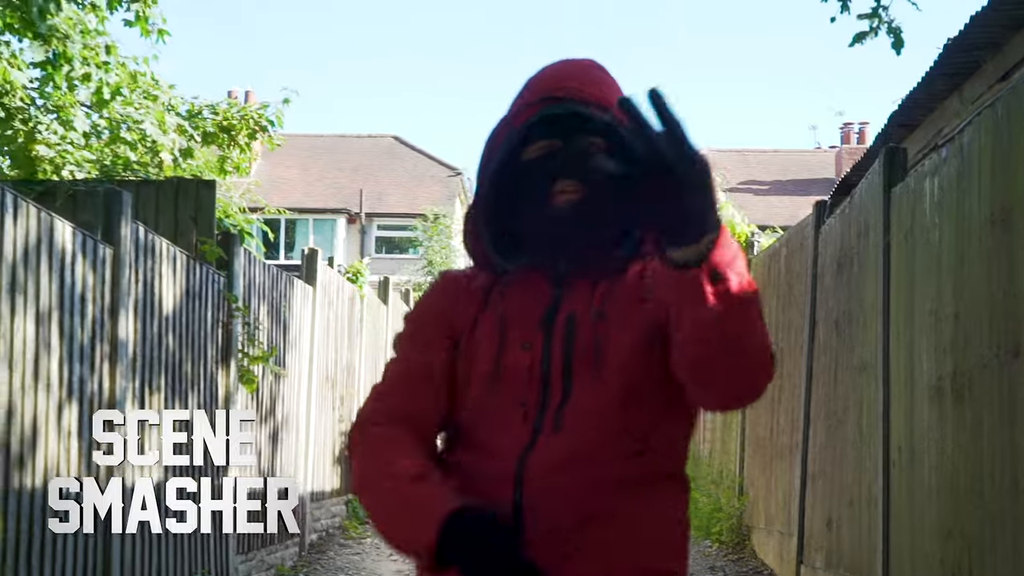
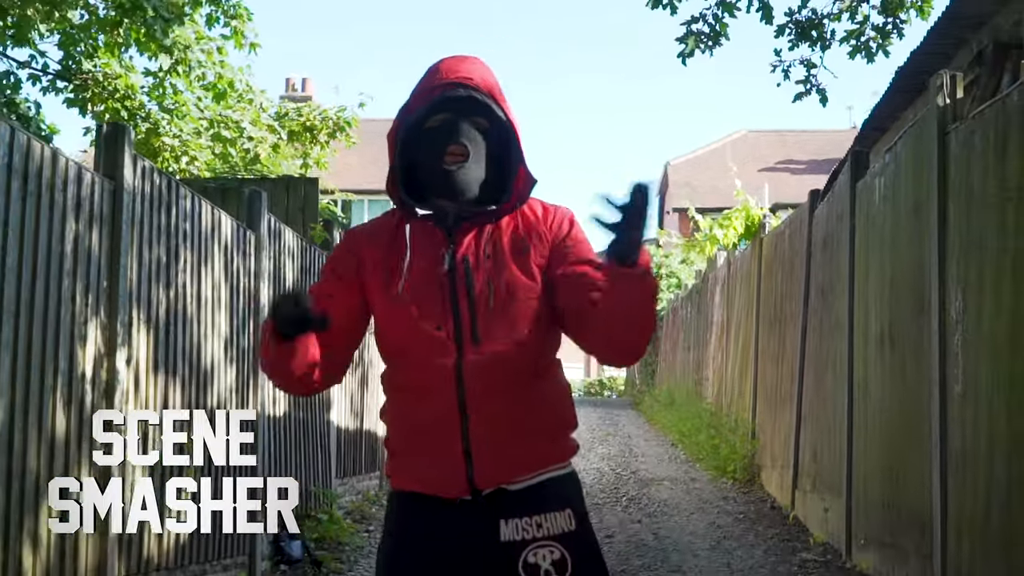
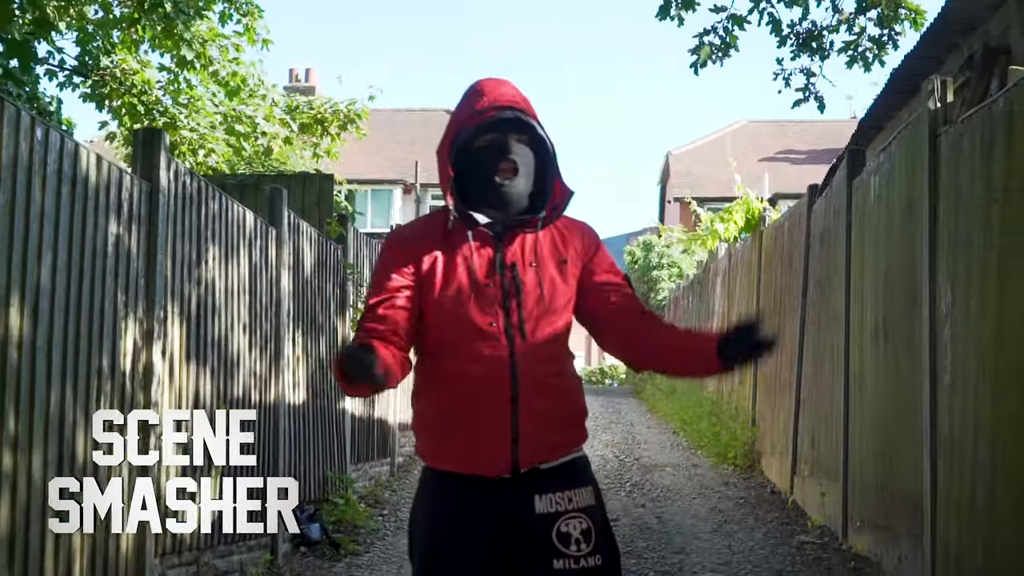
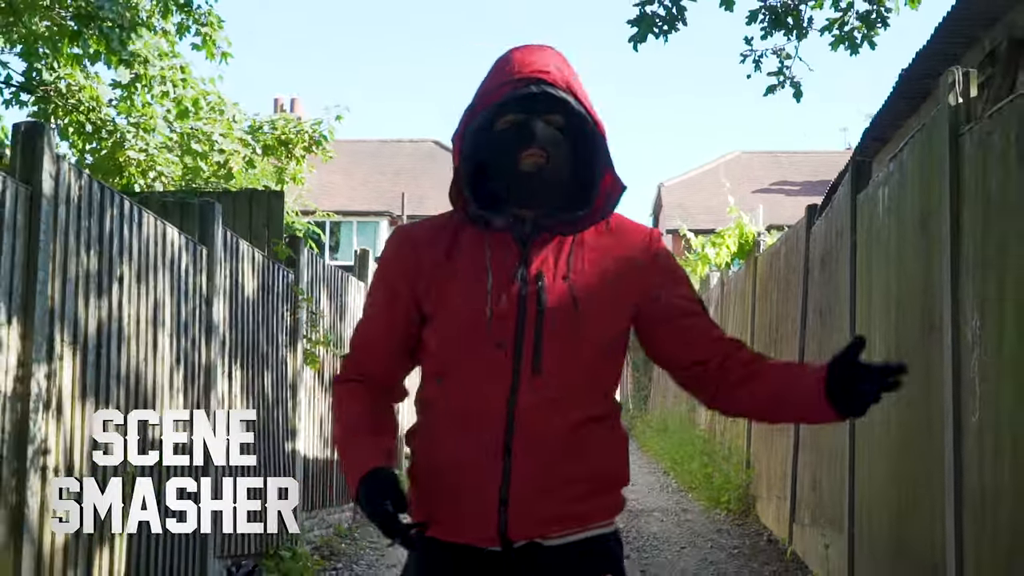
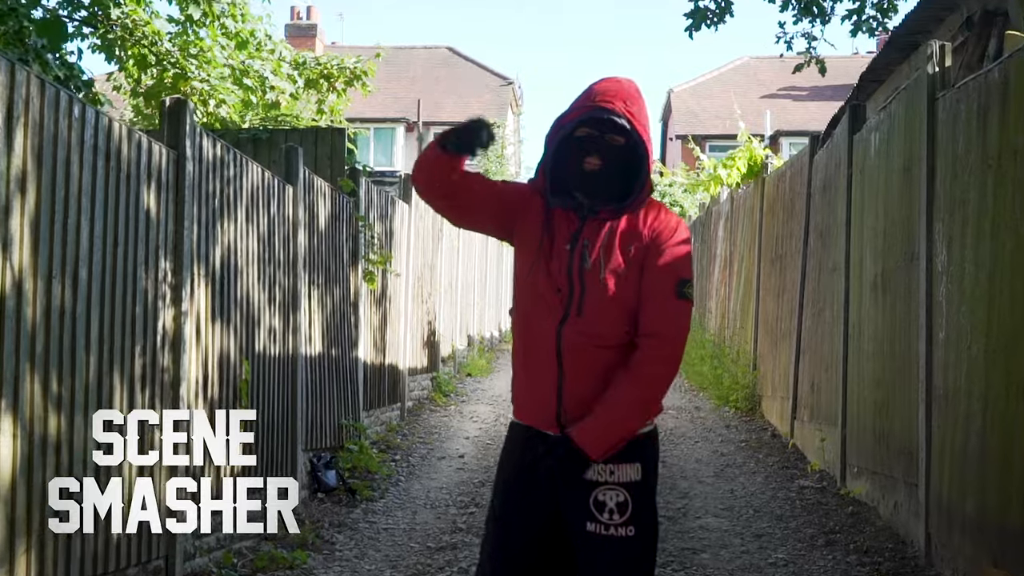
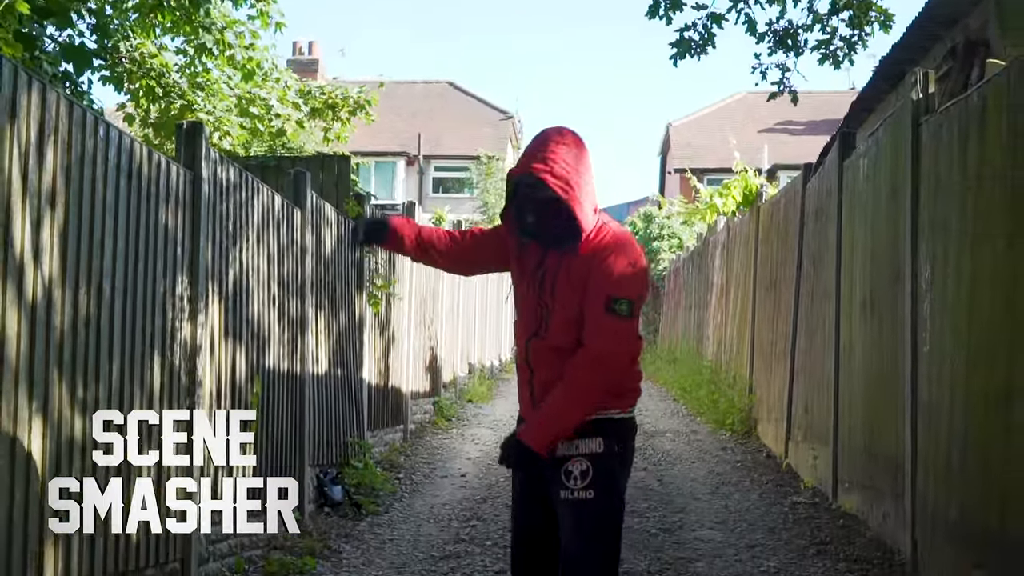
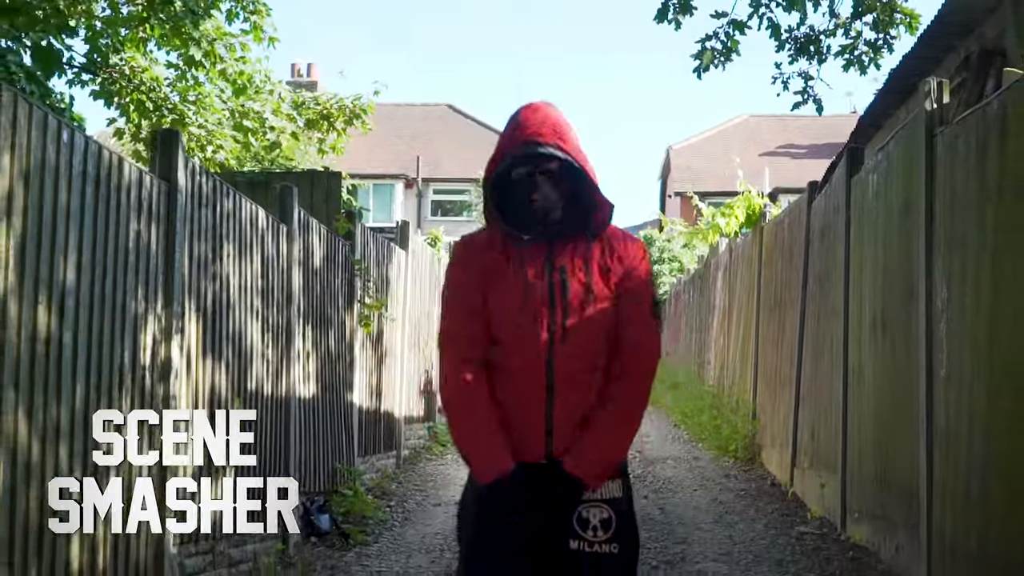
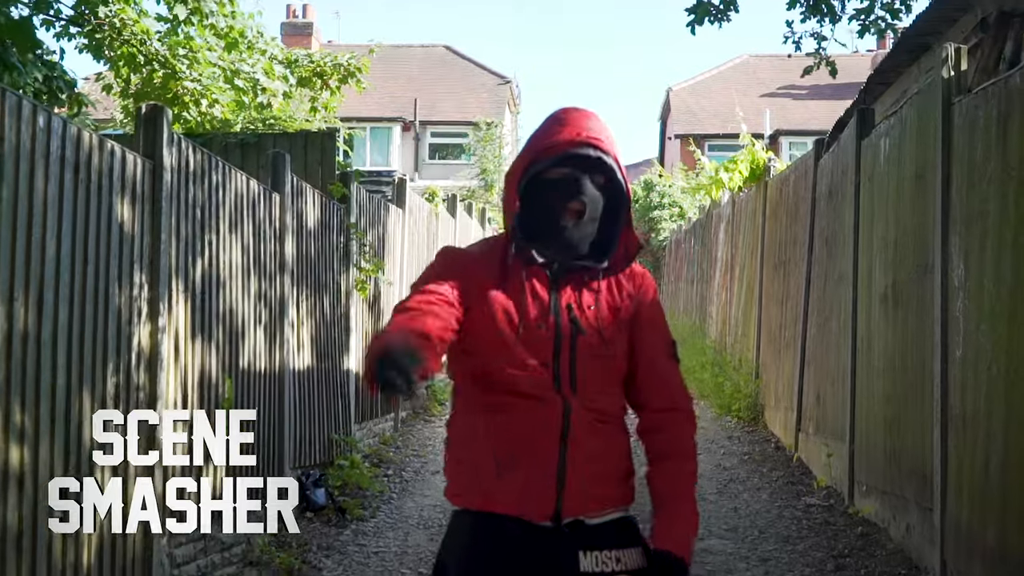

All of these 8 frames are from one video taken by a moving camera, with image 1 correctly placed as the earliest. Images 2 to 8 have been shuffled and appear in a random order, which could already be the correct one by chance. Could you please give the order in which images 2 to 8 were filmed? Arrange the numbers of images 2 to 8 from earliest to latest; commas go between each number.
4, 2, 3, 7, 6, 5, 8
